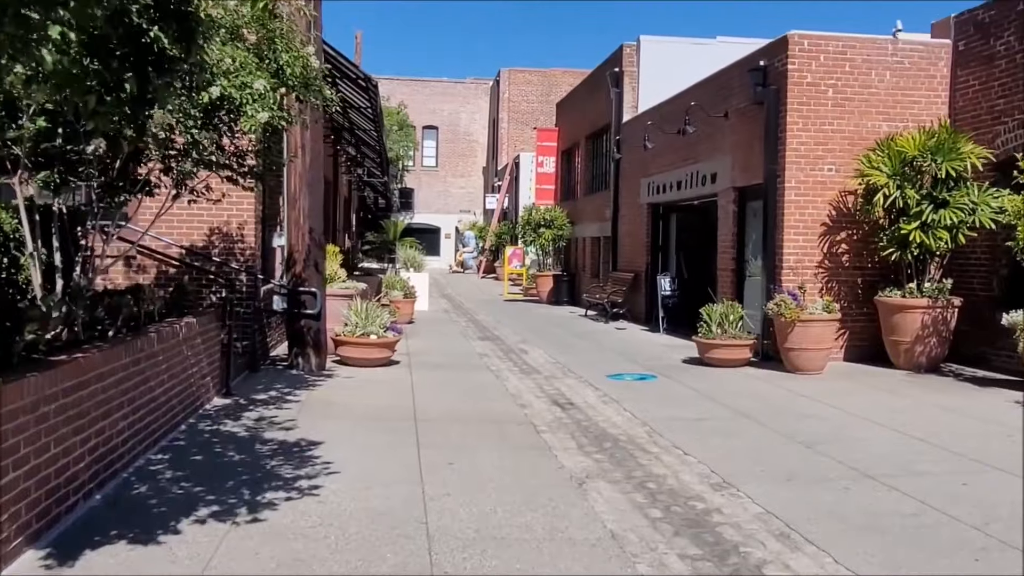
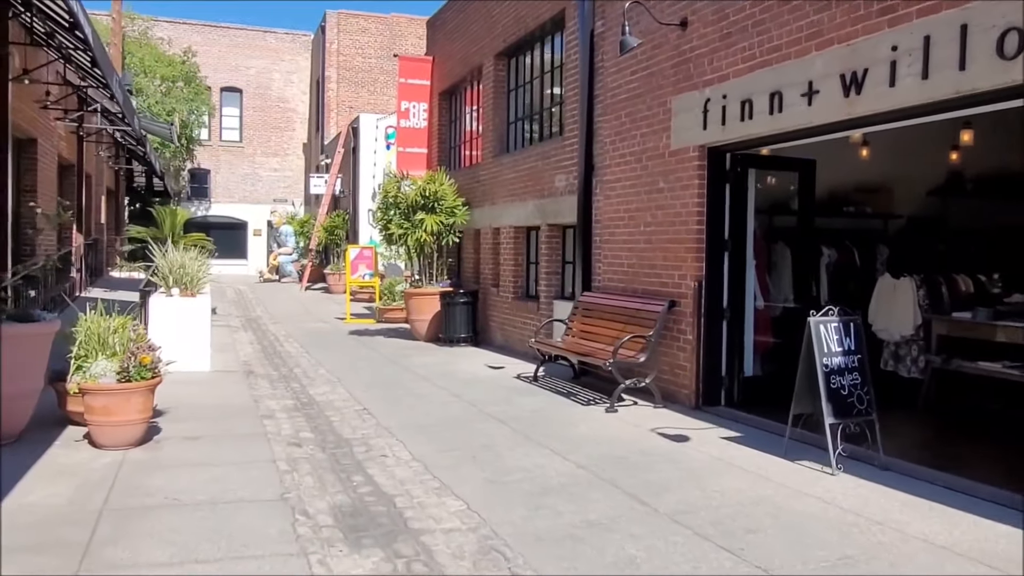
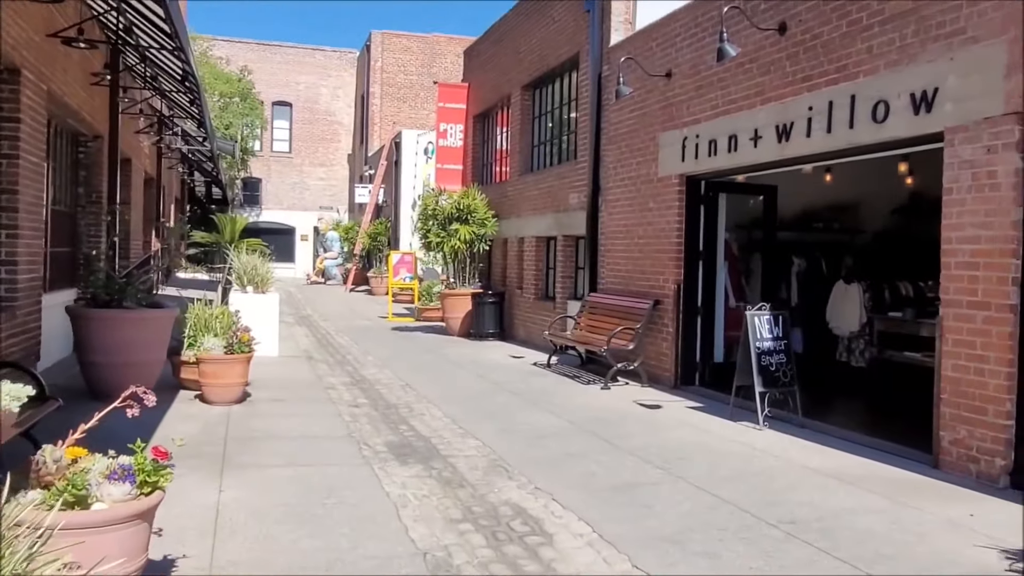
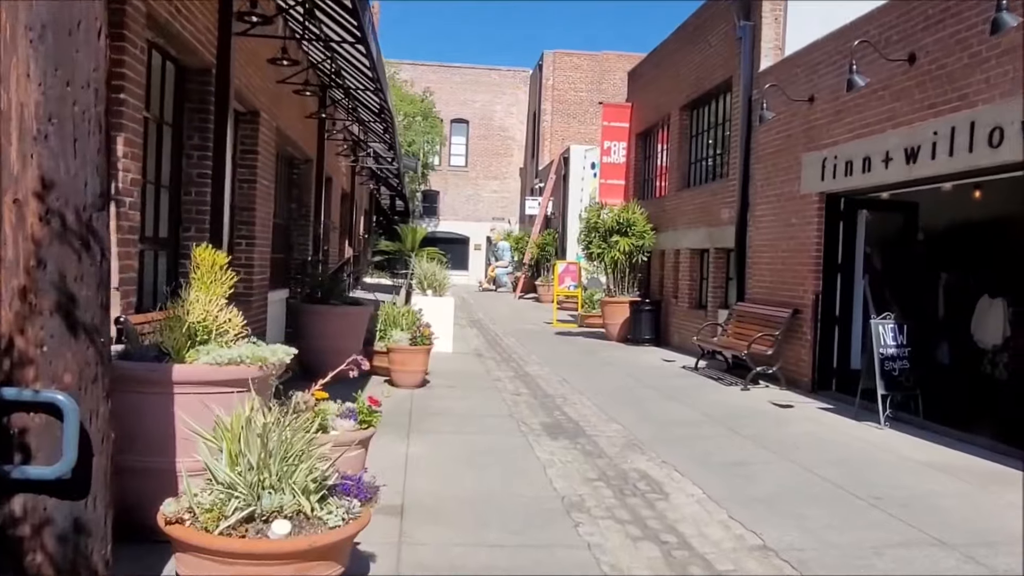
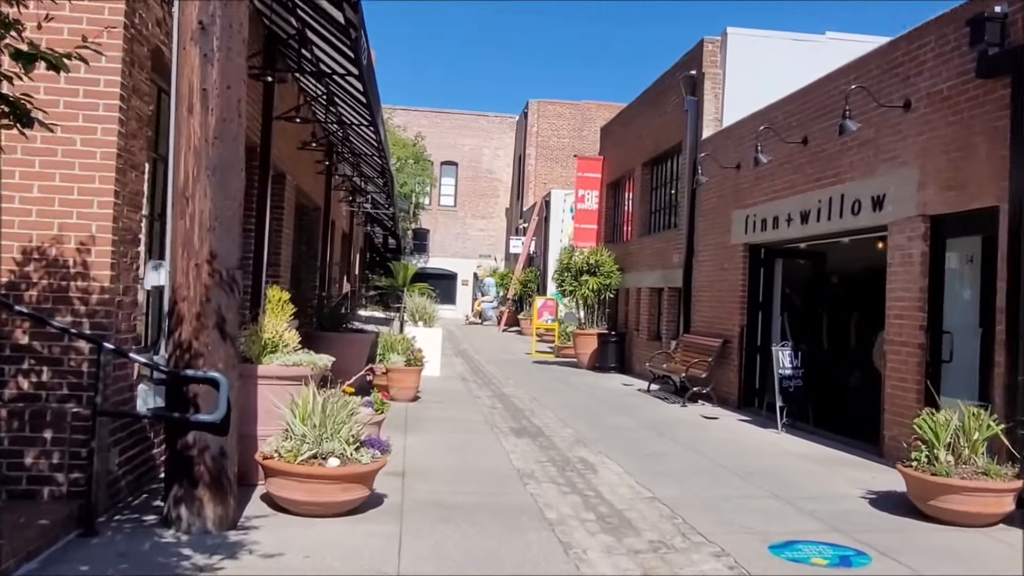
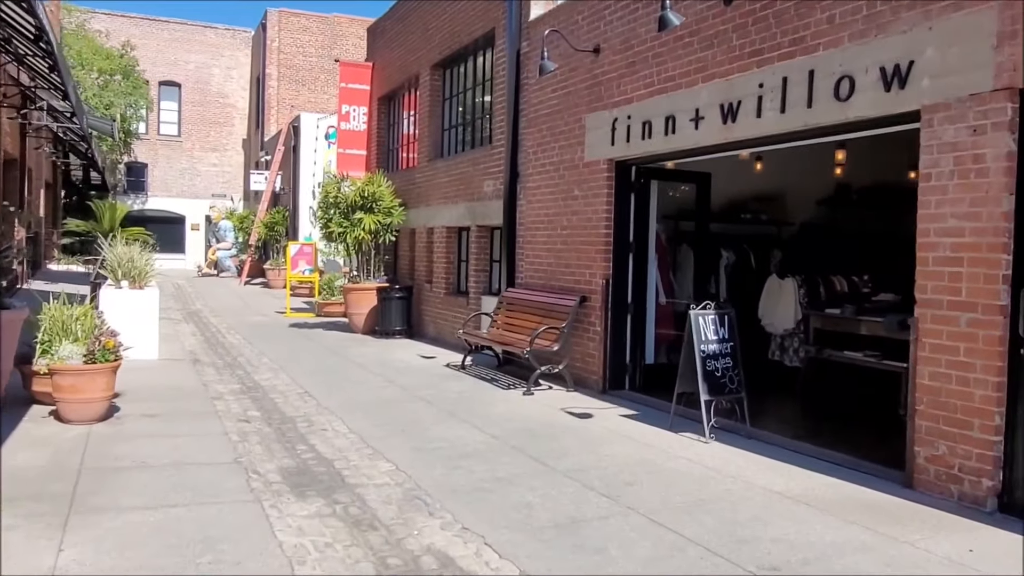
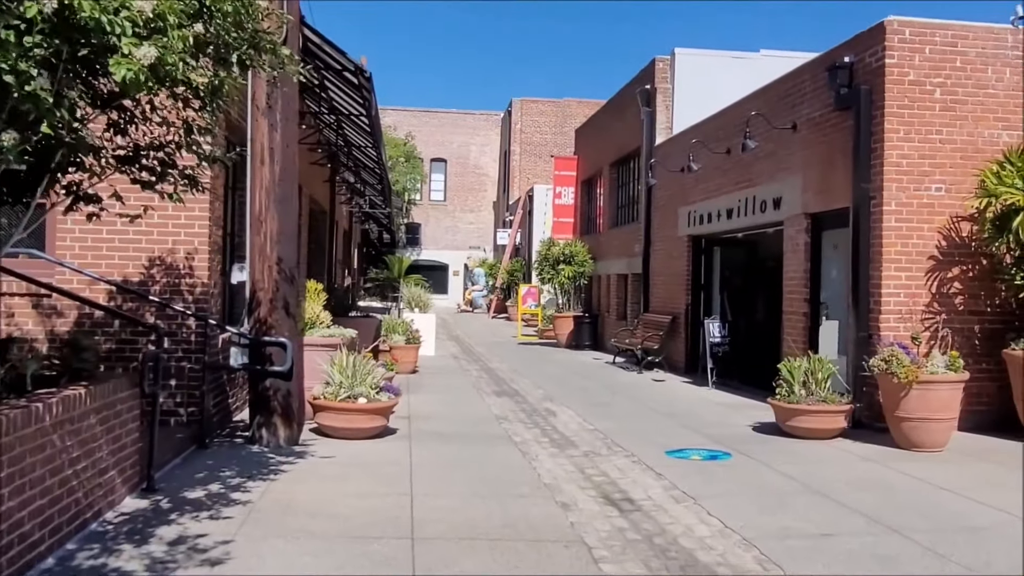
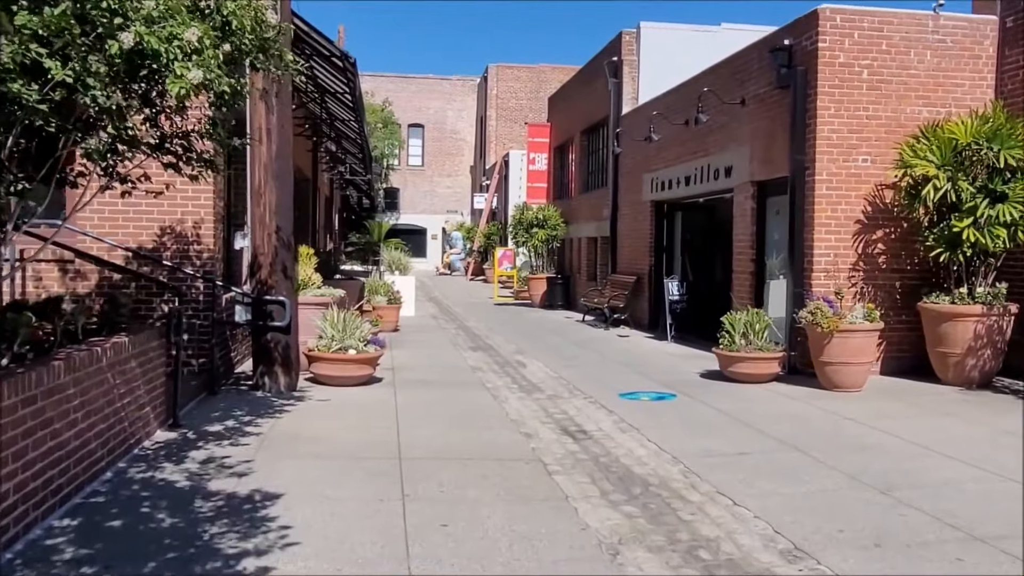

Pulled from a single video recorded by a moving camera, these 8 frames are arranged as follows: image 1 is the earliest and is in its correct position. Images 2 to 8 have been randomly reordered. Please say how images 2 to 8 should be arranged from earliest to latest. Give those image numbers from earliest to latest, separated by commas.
8, 7, 5, 4, 3, 6, 2
